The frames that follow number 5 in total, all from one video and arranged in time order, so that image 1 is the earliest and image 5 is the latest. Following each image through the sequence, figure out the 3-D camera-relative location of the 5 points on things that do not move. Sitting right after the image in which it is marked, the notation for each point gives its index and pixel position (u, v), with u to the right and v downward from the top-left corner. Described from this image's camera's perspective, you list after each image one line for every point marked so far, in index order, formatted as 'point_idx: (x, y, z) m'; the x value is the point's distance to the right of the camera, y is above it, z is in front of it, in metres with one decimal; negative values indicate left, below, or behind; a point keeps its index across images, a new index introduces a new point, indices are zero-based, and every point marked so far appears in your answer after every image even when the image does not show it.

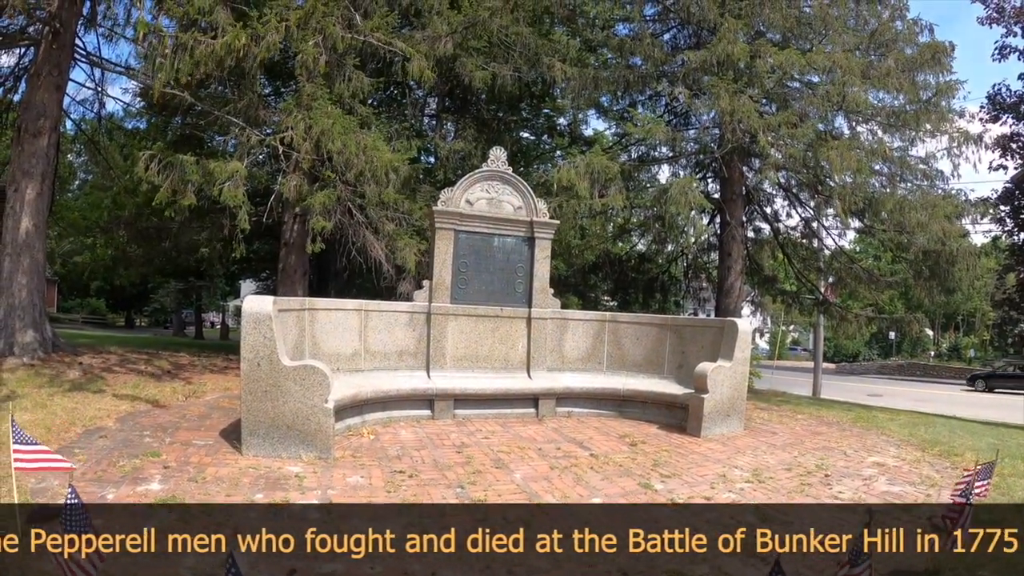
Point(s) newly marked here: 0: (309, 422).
0: (-2.1, -1.4, +7.9) m
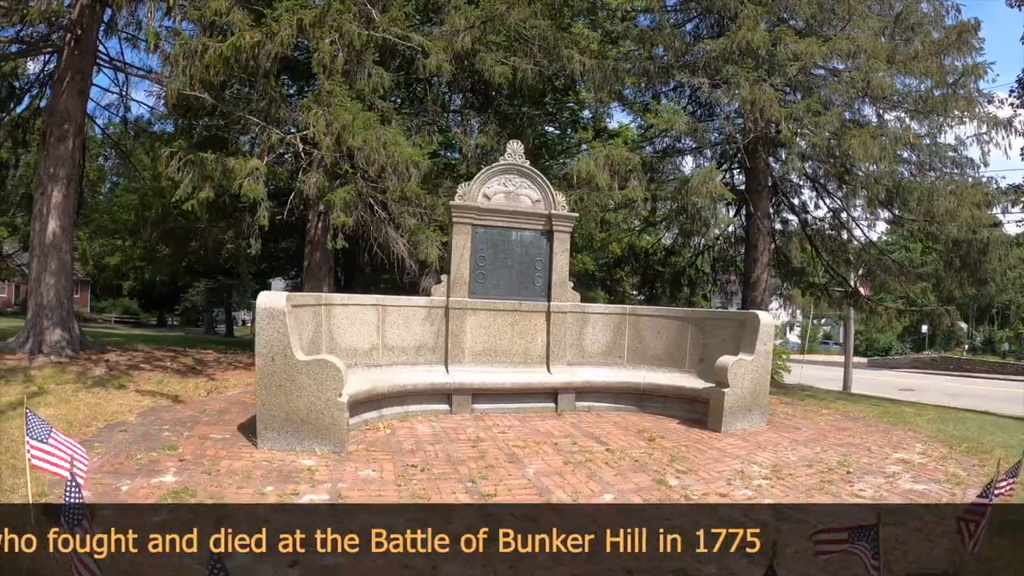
0: (-2.0, -1.4, +8.0) m
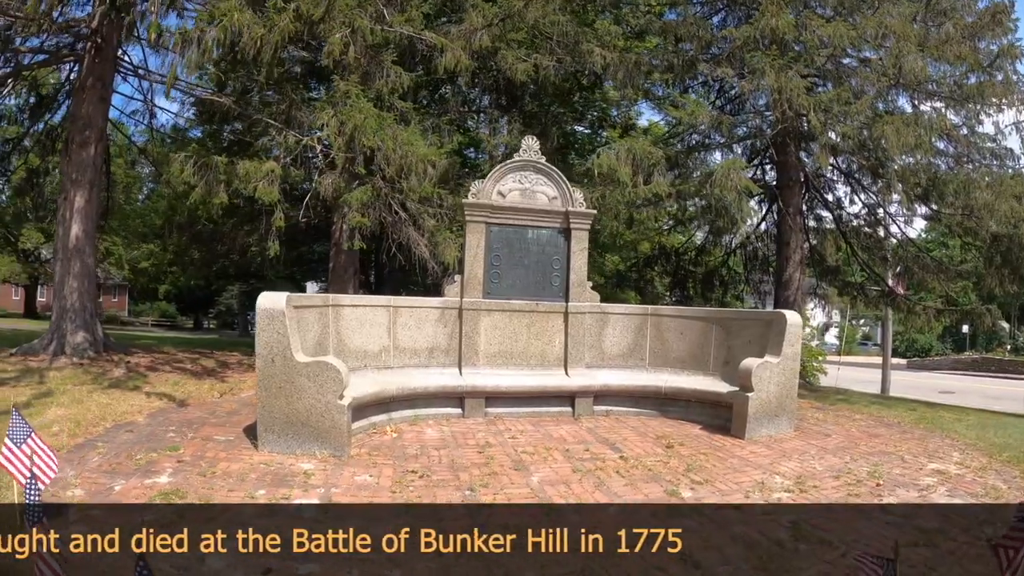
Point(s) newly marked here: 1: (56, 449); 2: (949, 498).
0: (-2.0, -1.4, +7.9) m
1: (-4.6, -1.6, +7.6) m
2: (+4.4, -2.1, +7.5) m
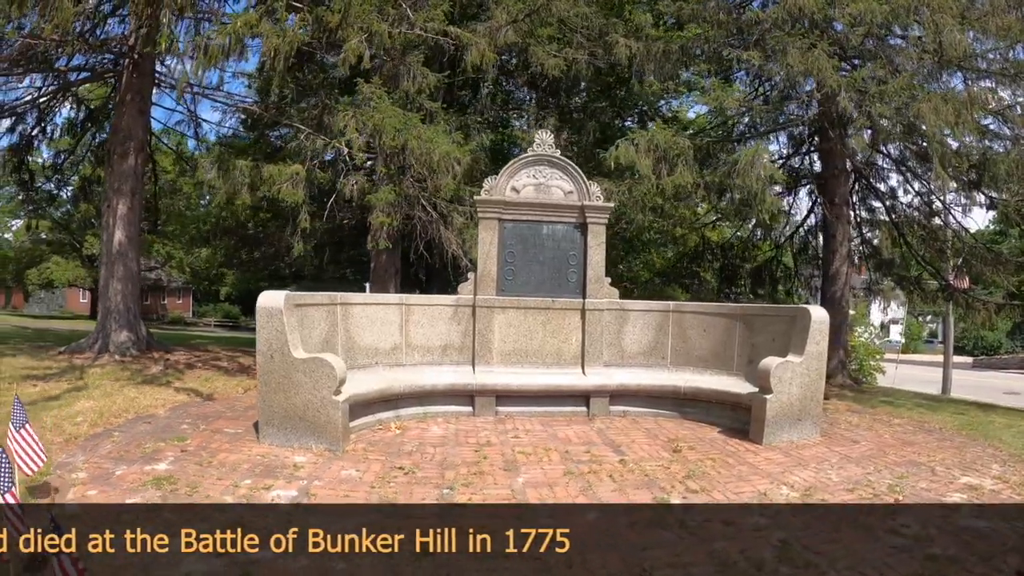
0: (-2.1, -1.4, +8.1) m
1: (-4.8, -1.6, +8.1) m
2: (+4.2, -2.1, +6.8) m
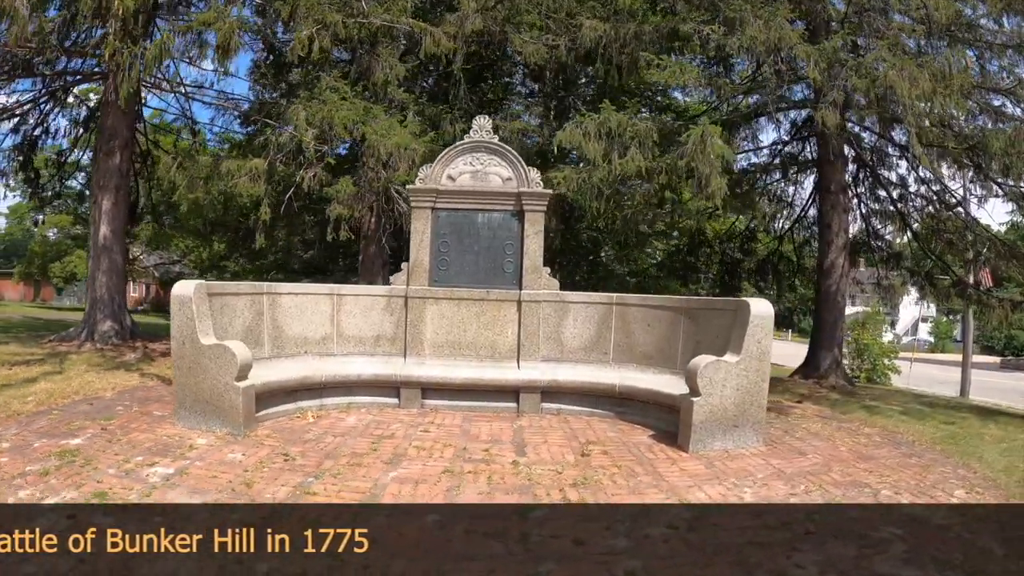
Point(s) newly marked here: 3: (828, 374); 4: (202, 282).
0: (-3.3, -1.3, +8.3) m
1: (-5.9, -1.5, +8.8) m
2: (+2.7, -2.0, +5.9) m
3: (+4.9, -1.3, +11.5) m
4: (-3.6, +0.1, +8.7) m
